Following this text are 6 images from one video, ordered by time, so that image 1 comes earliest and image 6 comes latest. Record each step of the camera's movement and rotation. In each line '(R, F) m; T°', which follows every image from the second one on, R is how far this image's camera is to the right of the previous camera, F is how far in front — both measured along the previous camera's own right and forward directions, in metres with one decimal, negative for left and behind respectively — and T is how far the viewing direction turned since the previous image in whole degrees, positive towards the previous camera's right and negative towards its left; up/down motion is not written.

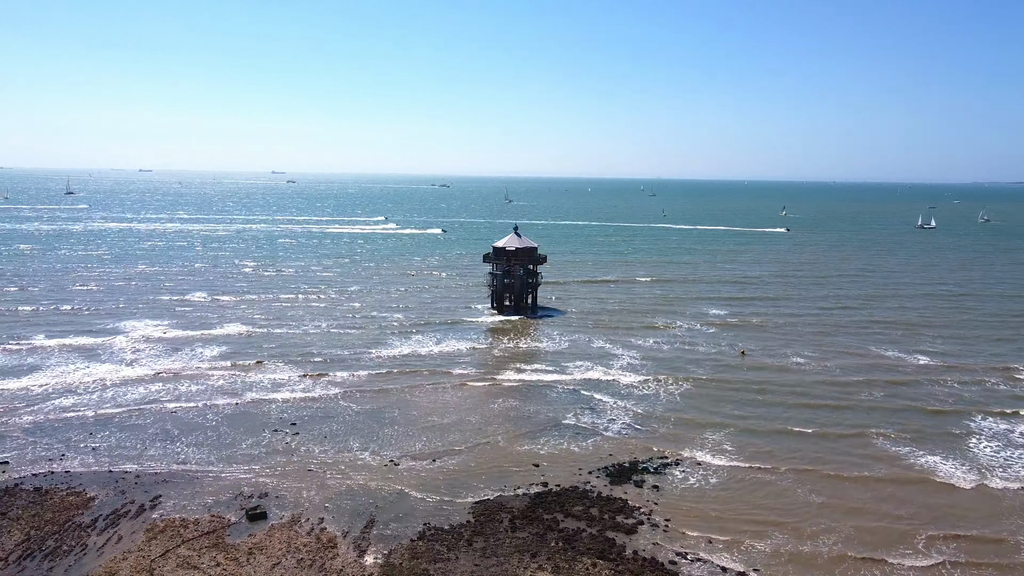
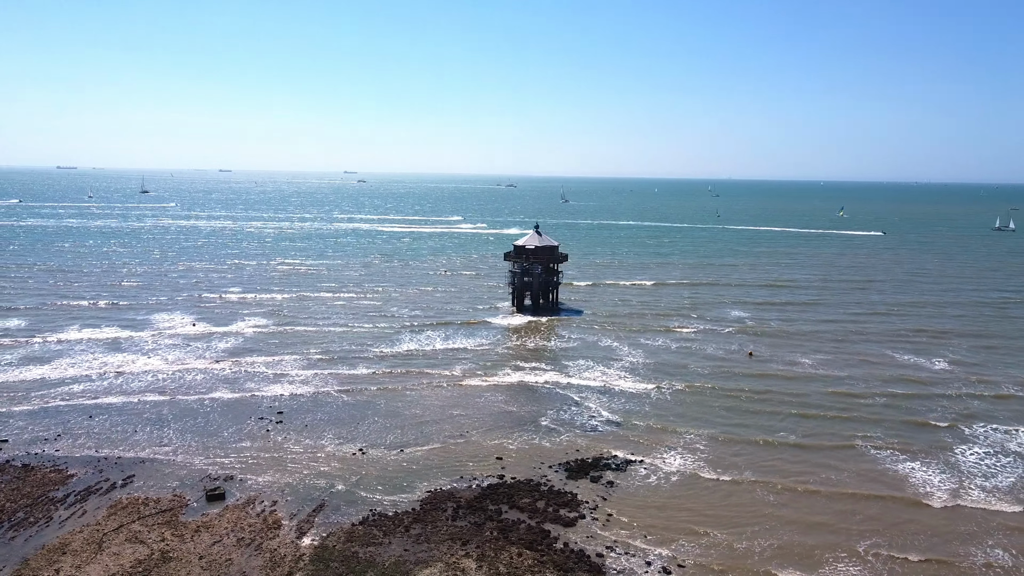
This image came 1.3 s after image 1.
(+2.5, -0.4) m; -5°
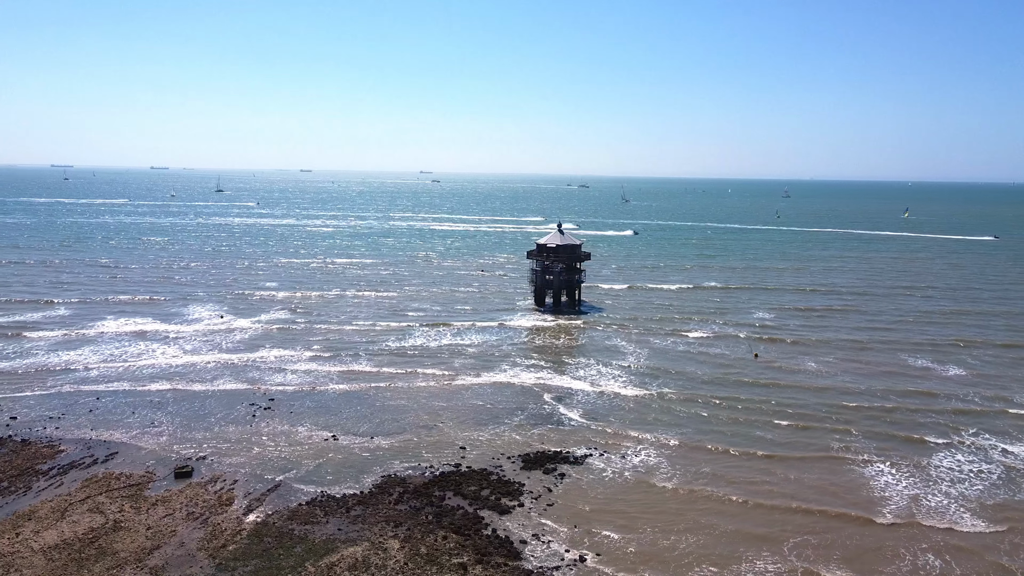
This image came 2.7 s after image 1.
(+2.7, -0.5) m; -5°
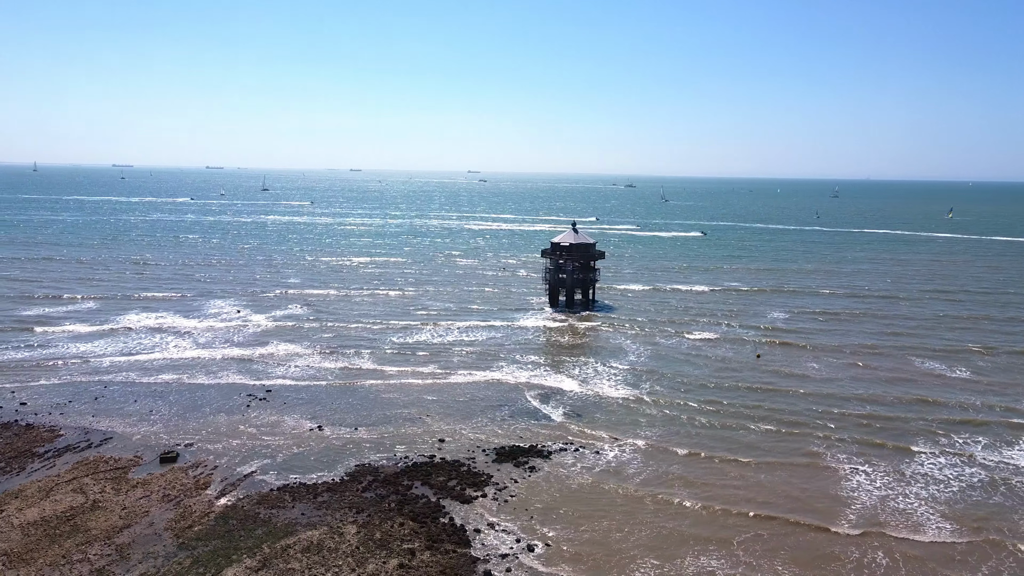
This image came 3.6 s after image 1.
(+1.8, -0.4) m; -3°
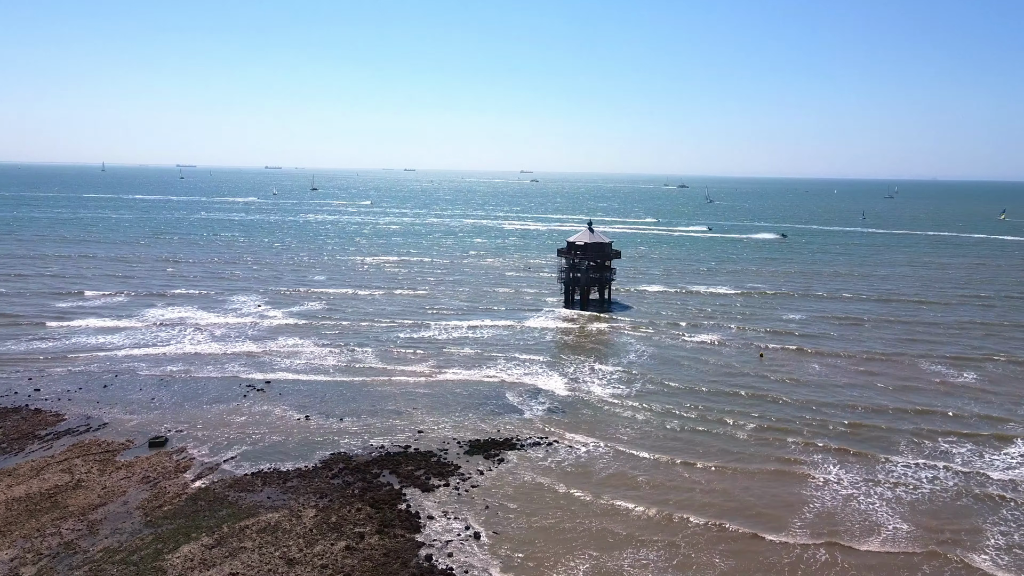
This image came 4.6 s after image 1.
(+2.0, -0.5) m; -4°
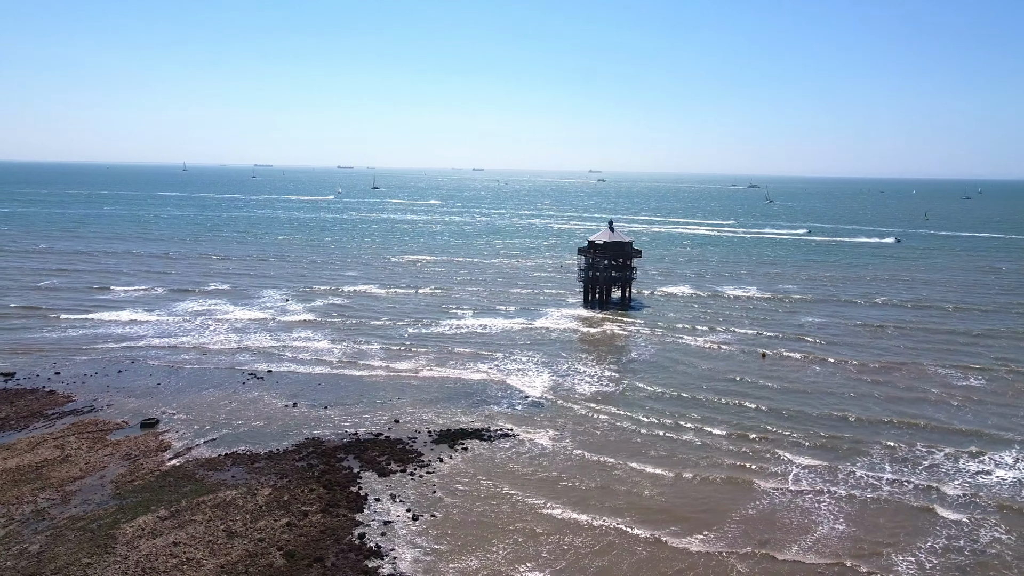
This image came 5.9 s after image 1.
(+2.7, -0.7) m; -5°
